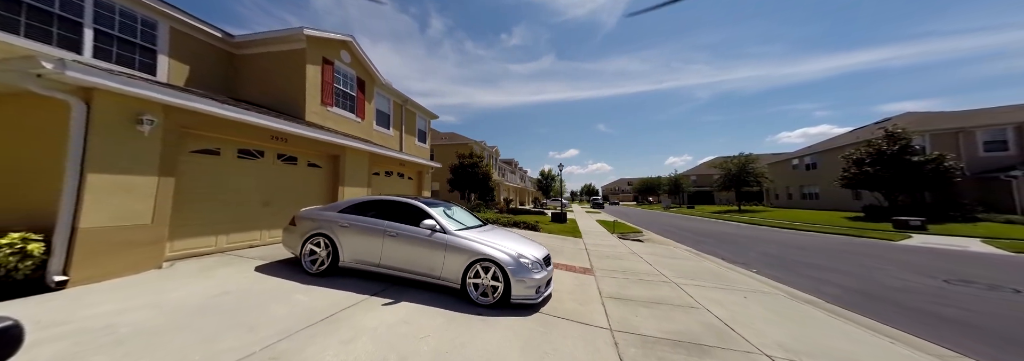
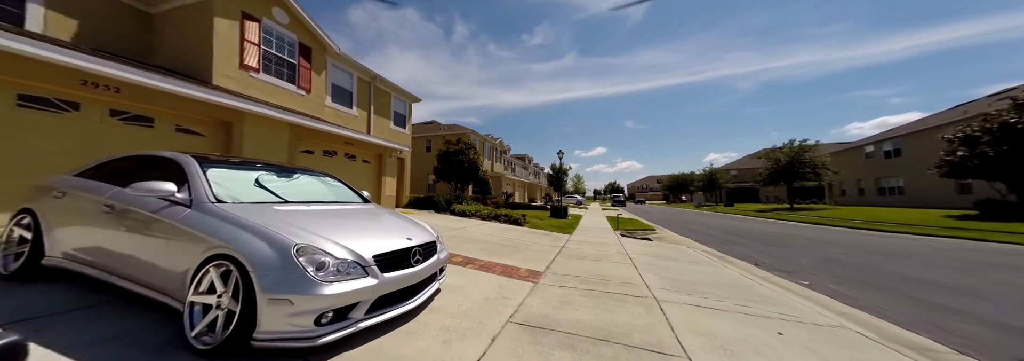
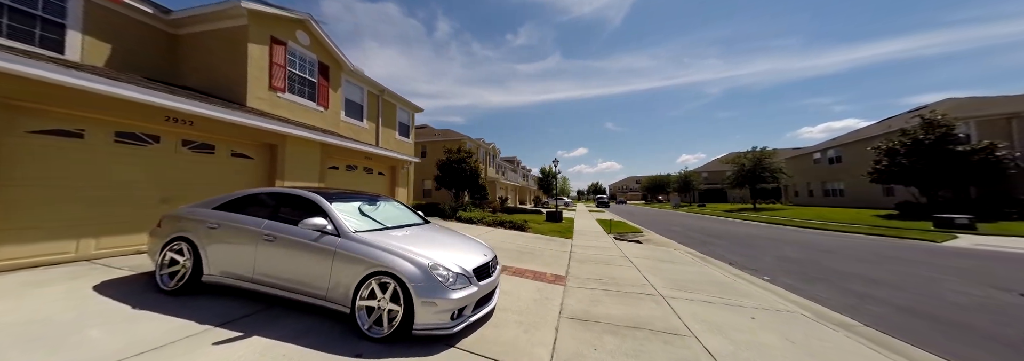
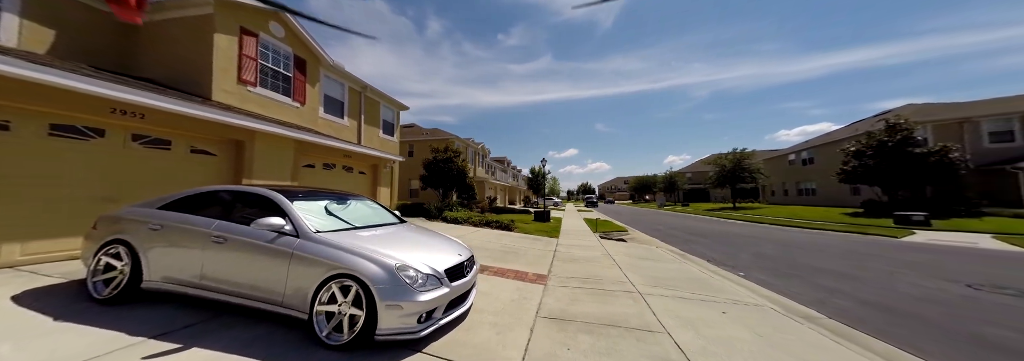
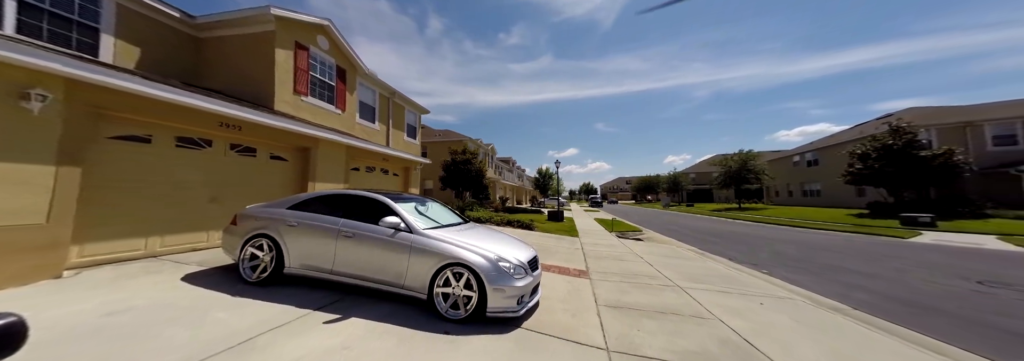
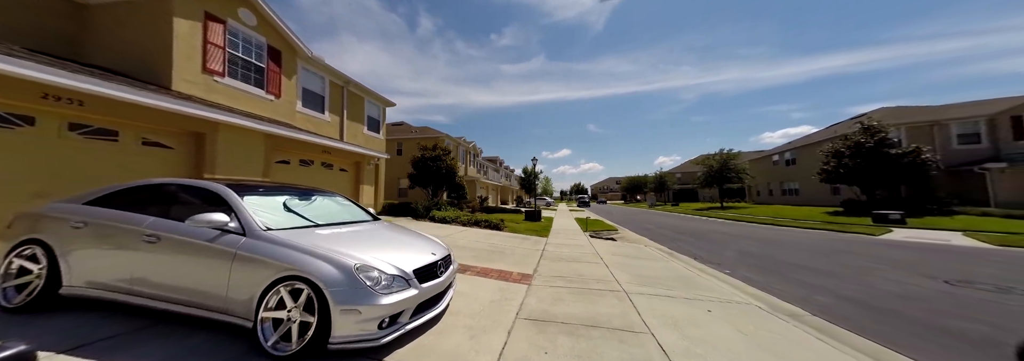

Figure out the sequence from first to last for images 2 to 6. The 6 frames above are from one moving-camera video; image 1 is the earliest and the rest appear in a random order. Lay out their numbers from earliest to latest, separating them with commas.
5, 3, 4, 6, 2
